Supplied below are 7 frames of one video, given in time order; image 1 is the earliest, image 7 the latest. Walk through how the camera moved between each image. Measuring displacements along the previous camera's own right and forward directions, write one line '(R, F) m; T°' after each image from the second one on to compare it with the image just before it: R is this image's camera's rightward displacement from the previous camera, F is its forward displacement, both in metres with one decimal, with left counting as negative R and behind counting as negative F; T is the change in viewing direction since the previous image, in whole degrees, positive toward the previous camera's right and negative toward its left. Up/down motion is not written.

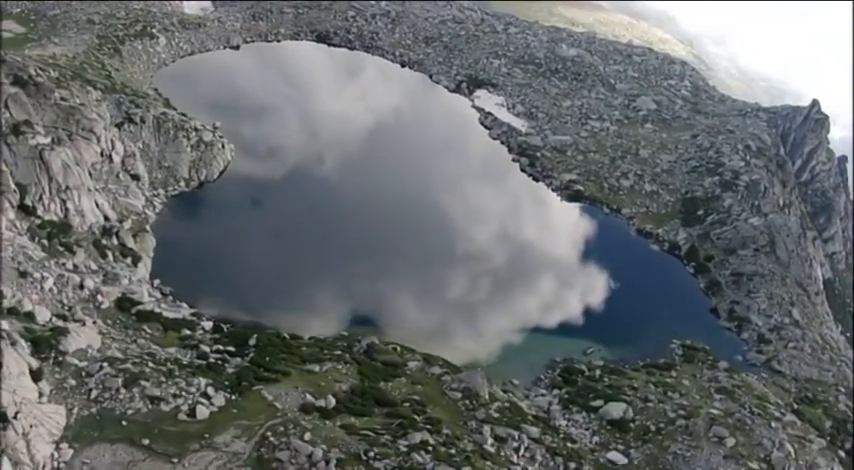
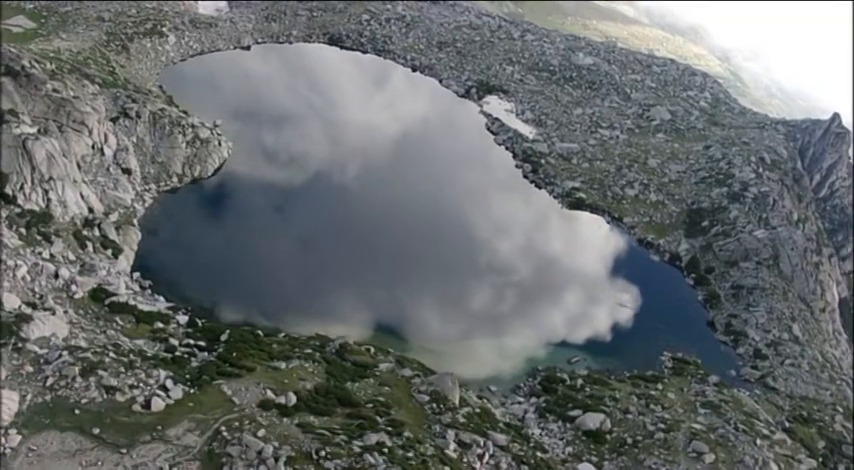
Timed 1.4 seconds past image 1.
(+2.5, +0.7) m; -2°
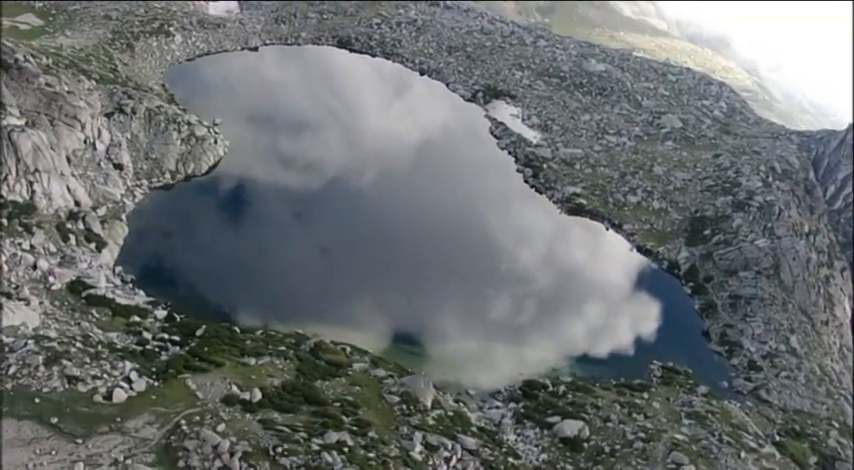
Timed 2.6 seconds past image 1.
(+2.1, +0.6) m; -2°
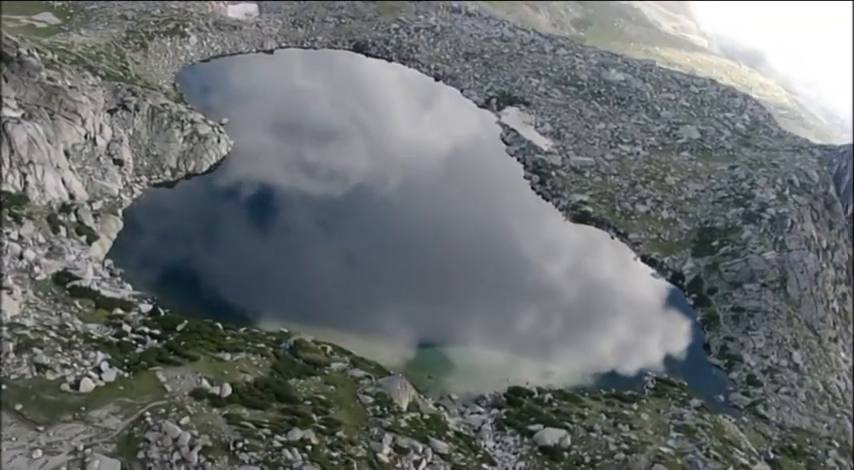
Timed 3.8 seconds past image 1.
(+2.1, +0.5) m; -2°
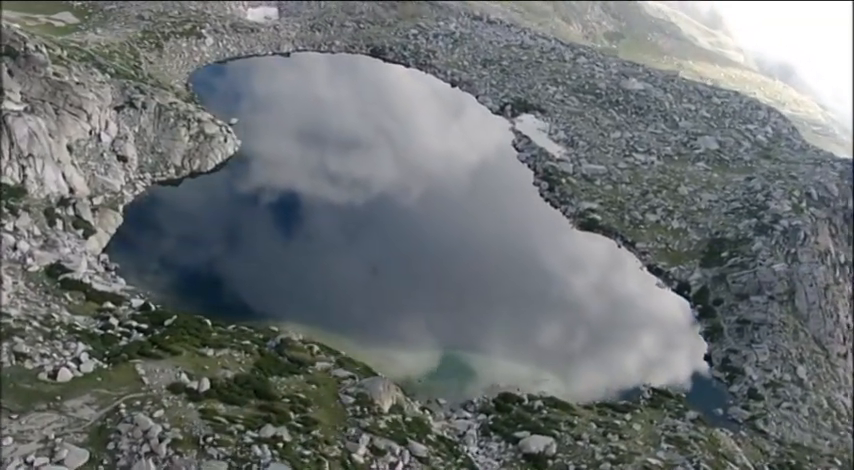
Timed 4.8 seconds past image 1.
(+1.7, +0.4) m; -2°
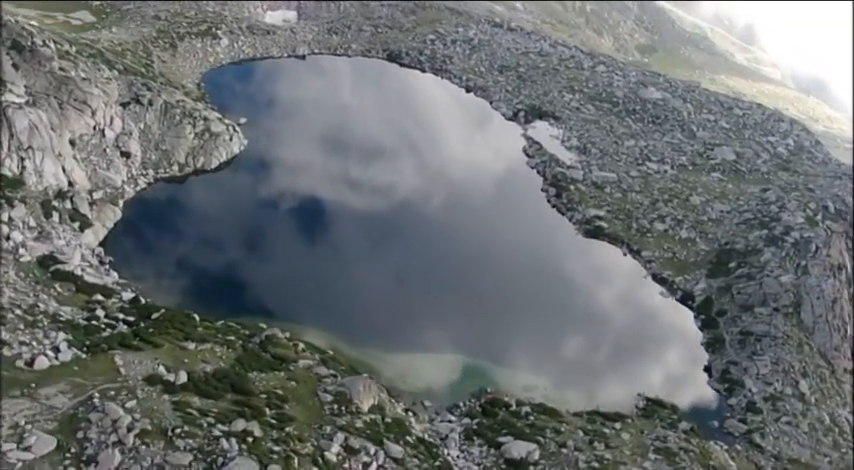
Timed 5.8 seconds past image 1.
(+1.8, +0.4) m; -2°
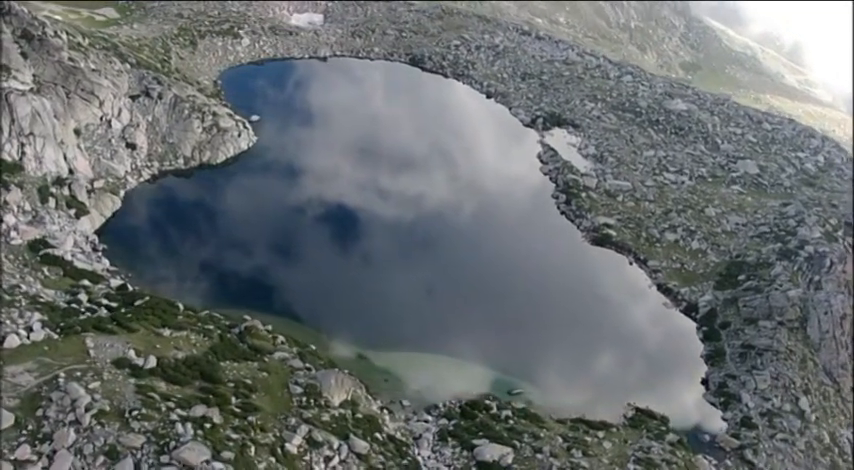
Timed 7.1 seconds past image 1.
(+2.5, +0.5) m; -3°
